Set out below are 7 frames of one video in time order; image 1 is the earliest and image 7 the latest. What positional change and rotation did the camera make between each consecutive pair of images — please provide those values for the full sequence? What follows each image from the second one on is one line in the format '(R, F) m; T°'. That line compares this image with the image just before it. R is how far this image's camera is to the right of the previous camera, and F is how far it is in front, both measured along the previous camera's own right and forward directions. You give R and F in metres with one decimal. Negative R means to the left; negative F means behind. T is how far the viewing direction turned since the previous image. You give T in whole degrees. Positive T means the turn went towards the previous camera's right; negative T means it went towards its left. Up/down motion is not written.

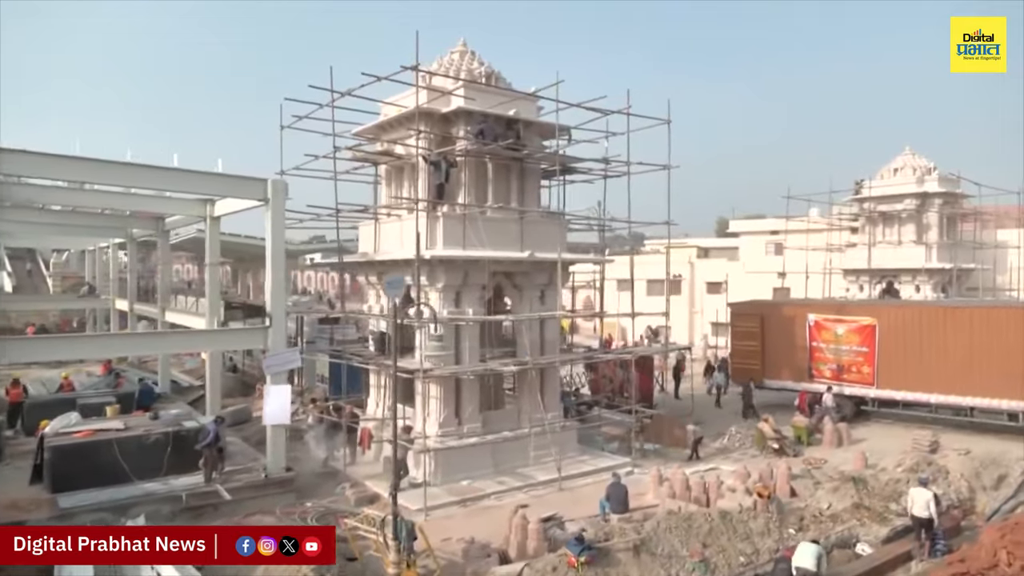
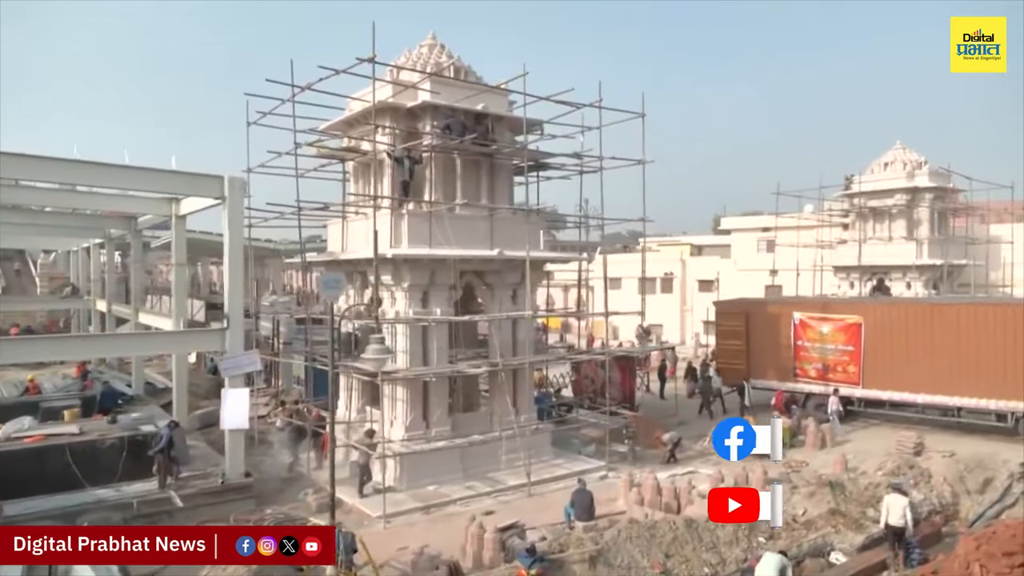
(+0.6, +0.4) m; 0°
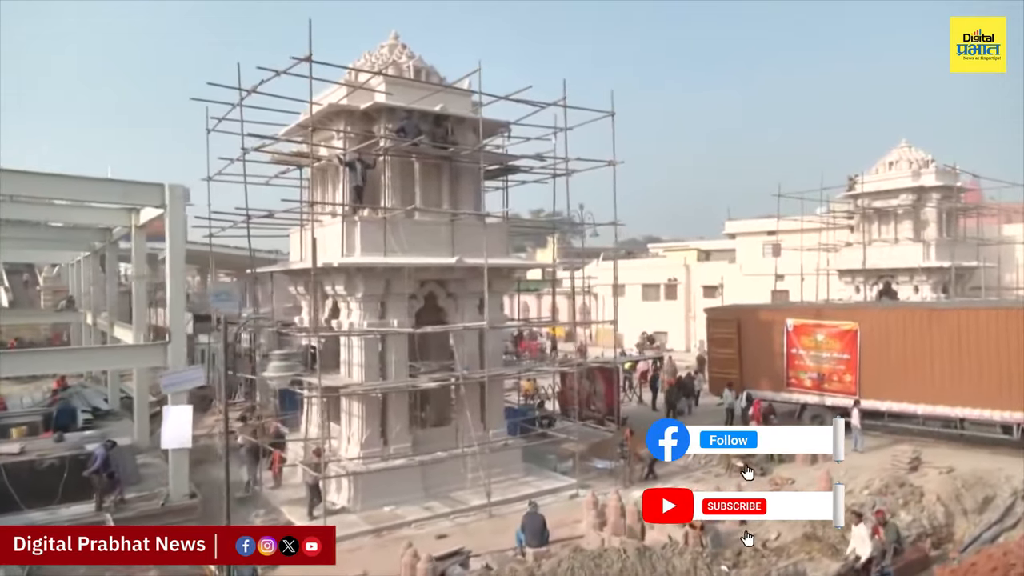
(+1.1, +0.7) m; -2°
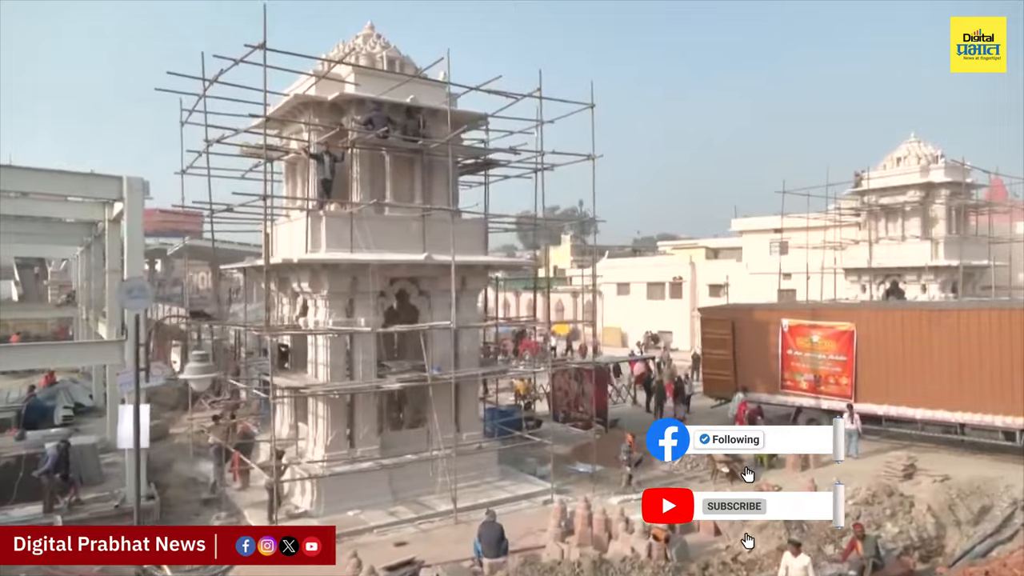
(+0.8, +0.5) m; -1°
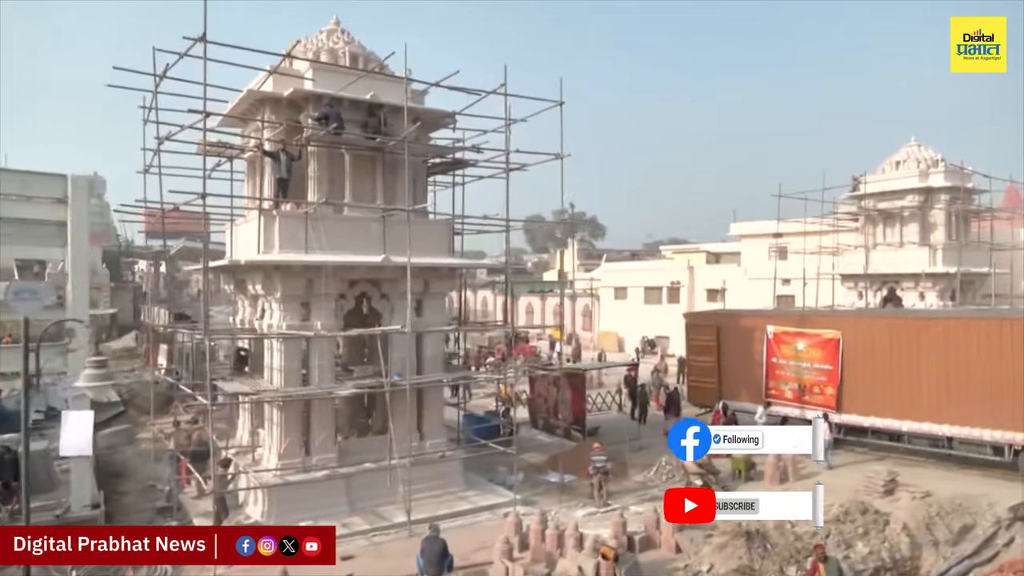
(+0.9, +0.4) m; -1°
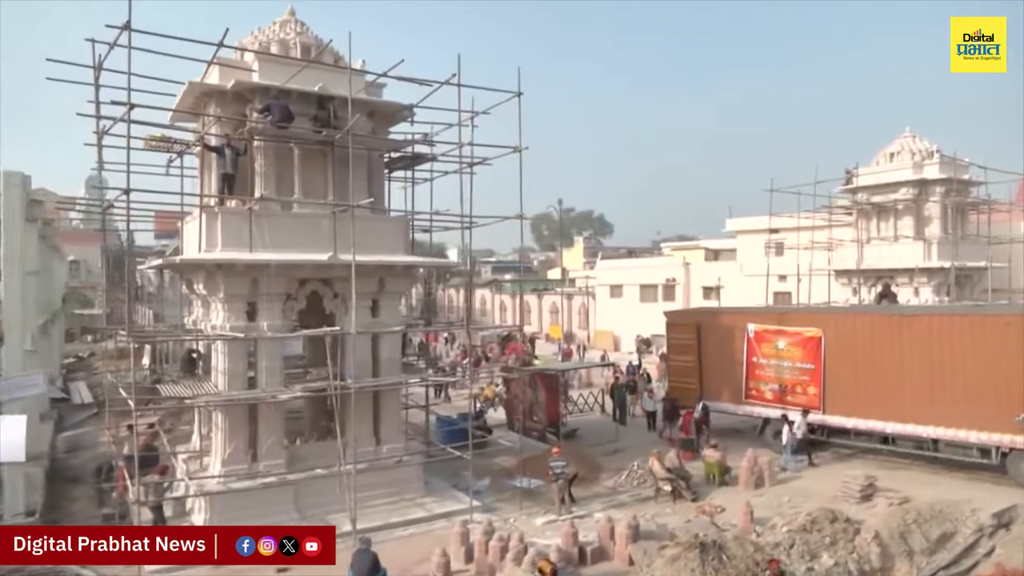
(+0.9, +0.5) m; -1°
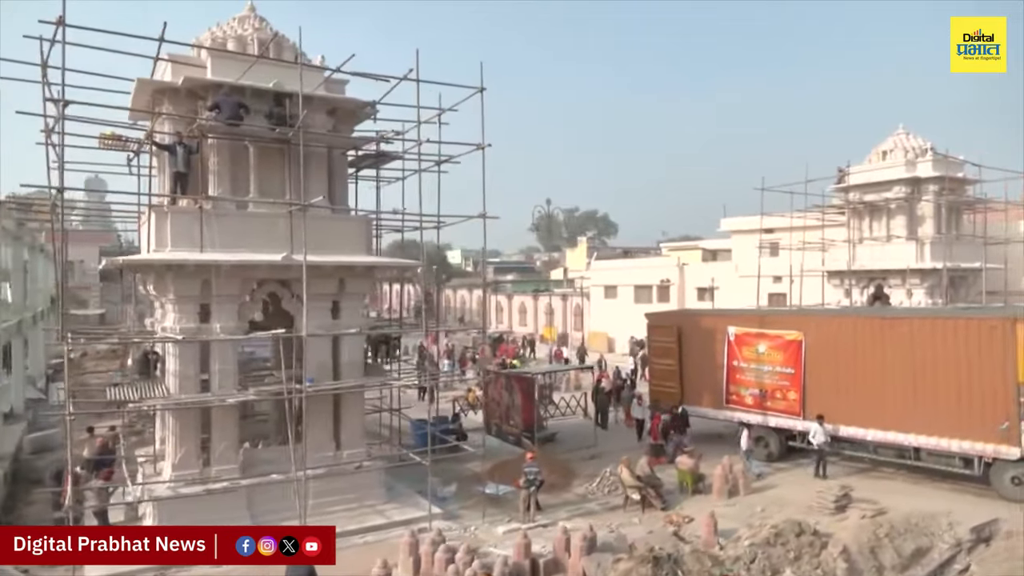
(+0.8, +0.4) m; -1°
